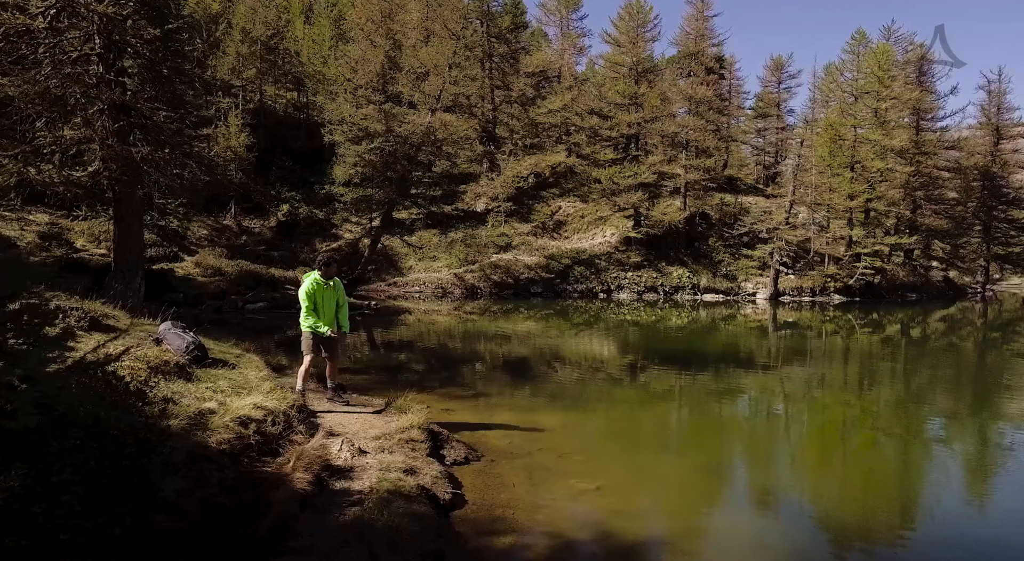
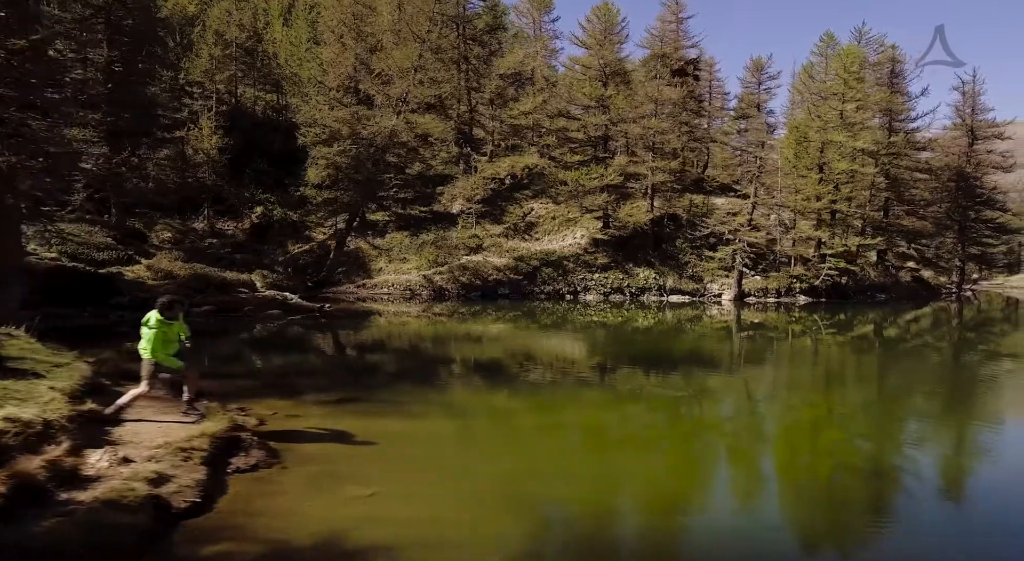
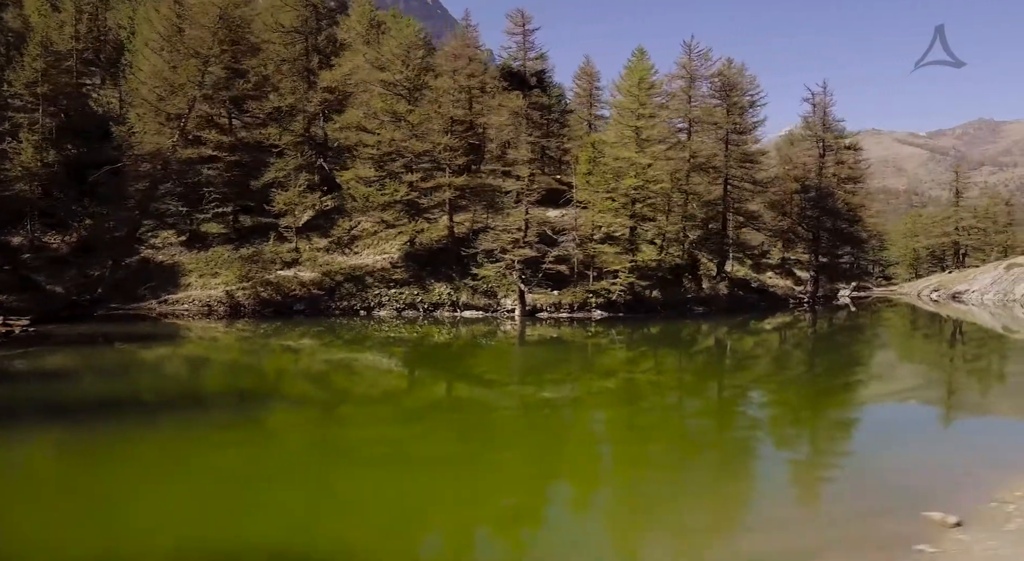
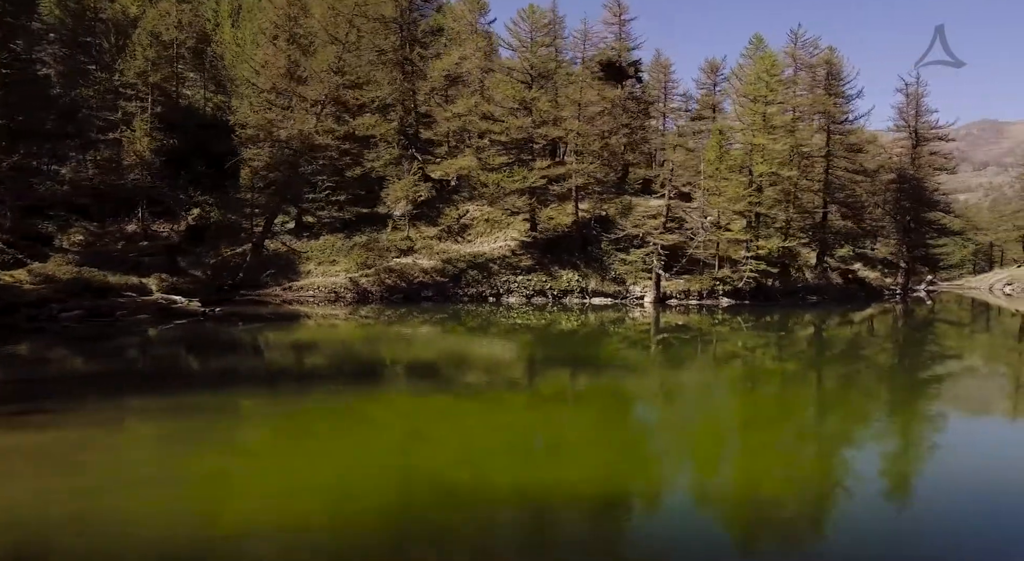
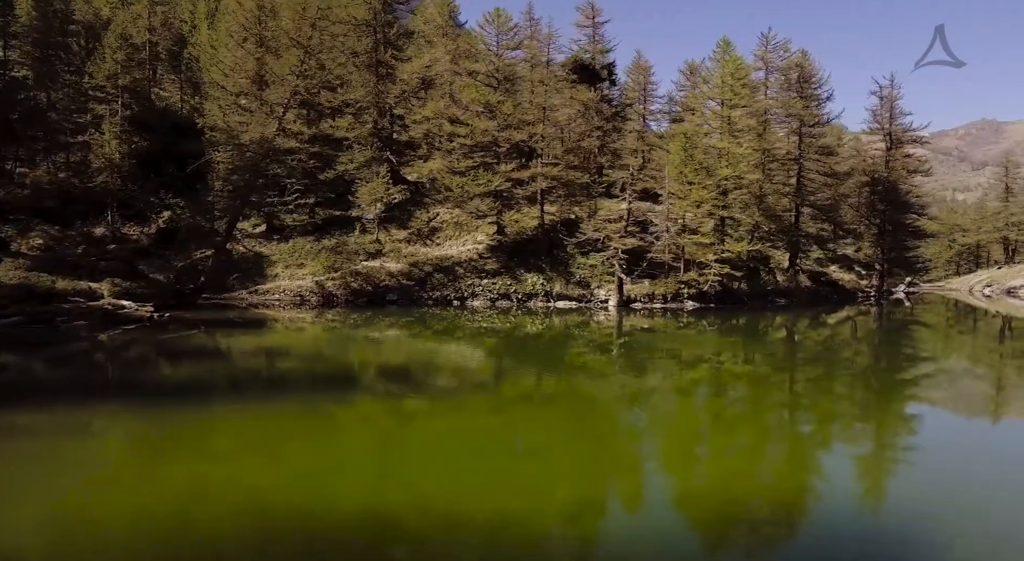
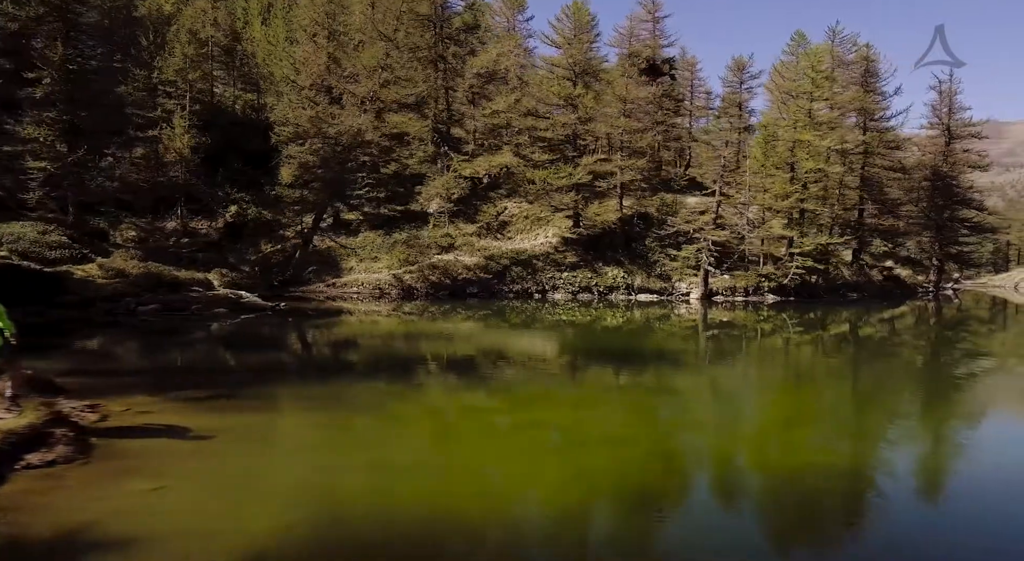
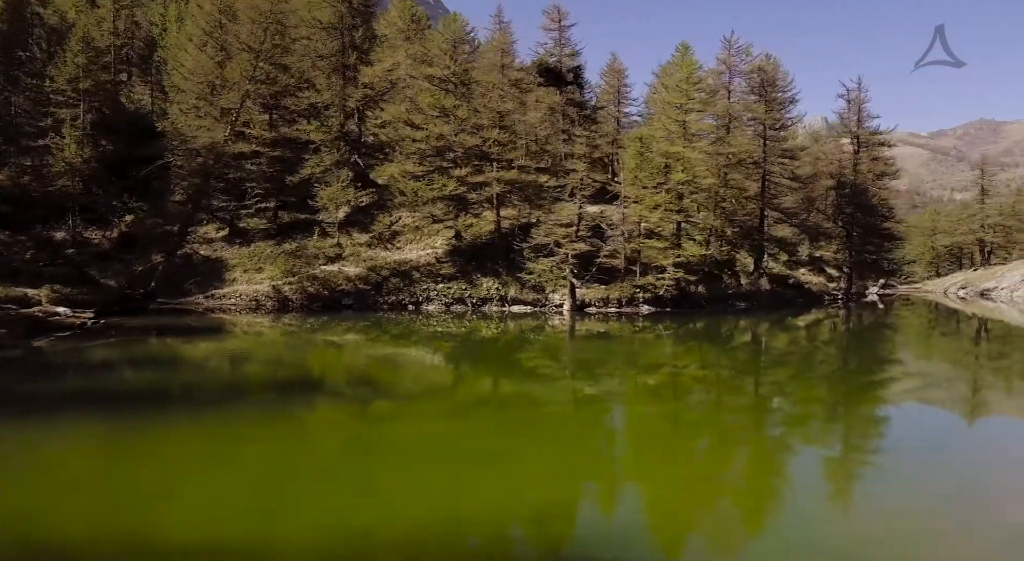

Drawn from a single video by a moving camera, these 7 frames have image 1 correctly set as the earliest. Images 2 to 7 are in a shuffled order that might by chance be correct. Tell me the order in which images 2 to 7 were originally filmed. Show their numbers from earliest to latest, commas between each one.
2, 6, 4, 5, 7, 3
